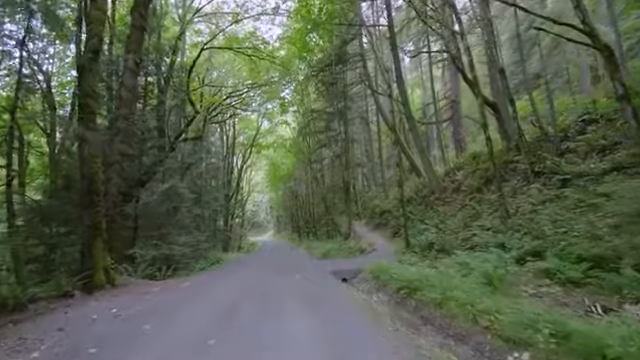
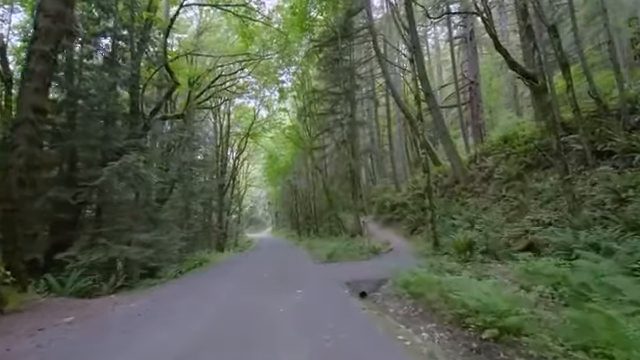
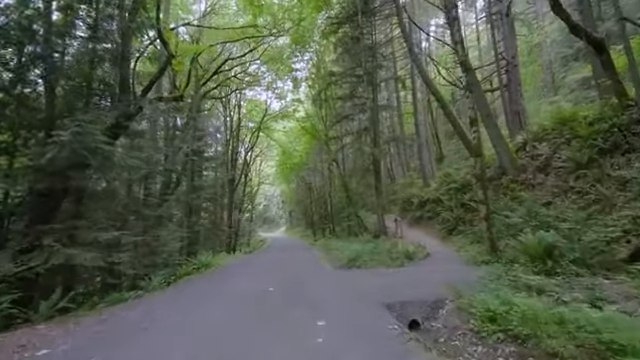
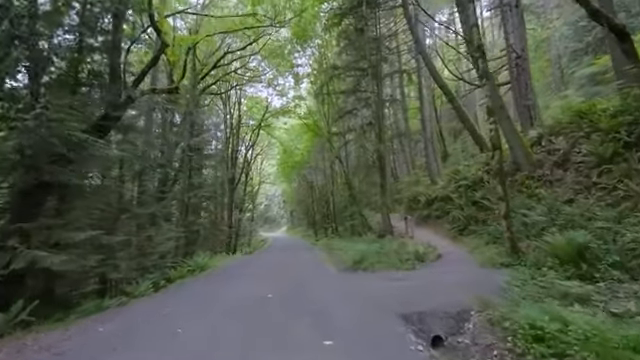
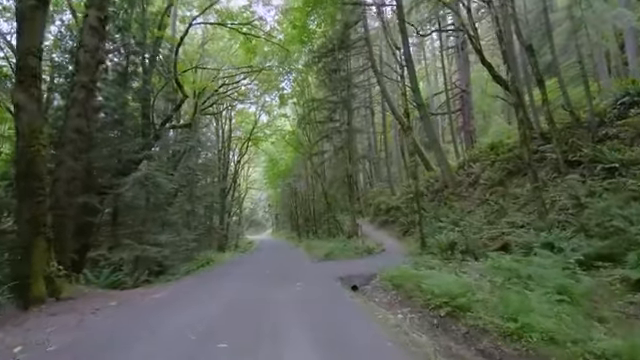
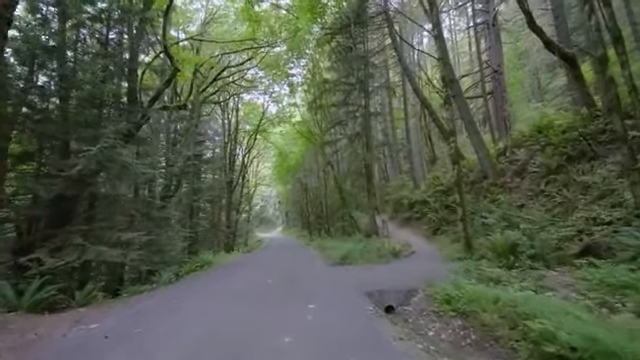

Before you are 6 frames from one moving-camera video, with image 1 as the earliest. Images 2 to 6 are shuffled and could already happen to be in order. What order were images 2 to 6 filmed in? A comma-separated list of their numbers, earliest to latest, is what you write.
5, 2, 6, 3, 4
